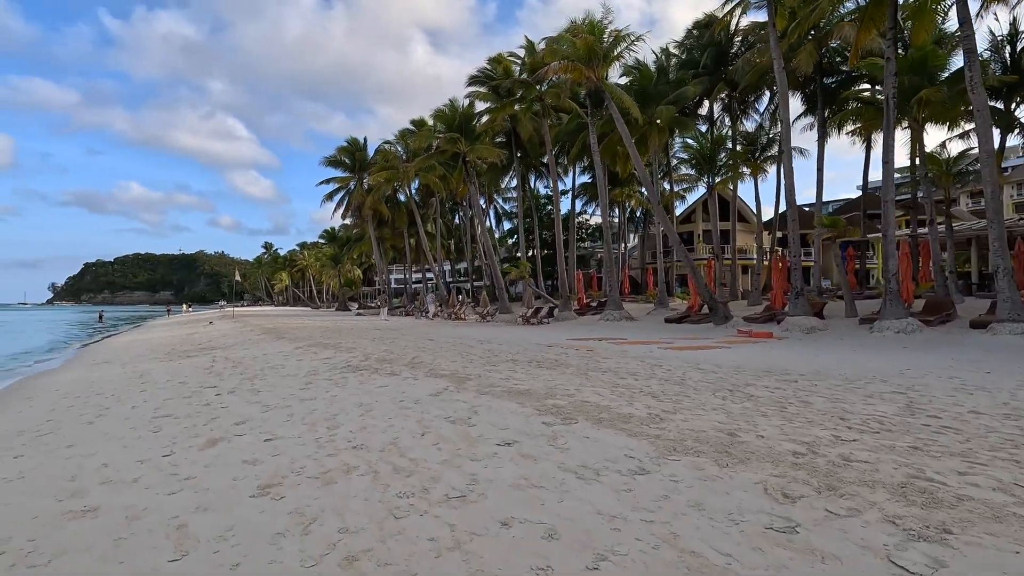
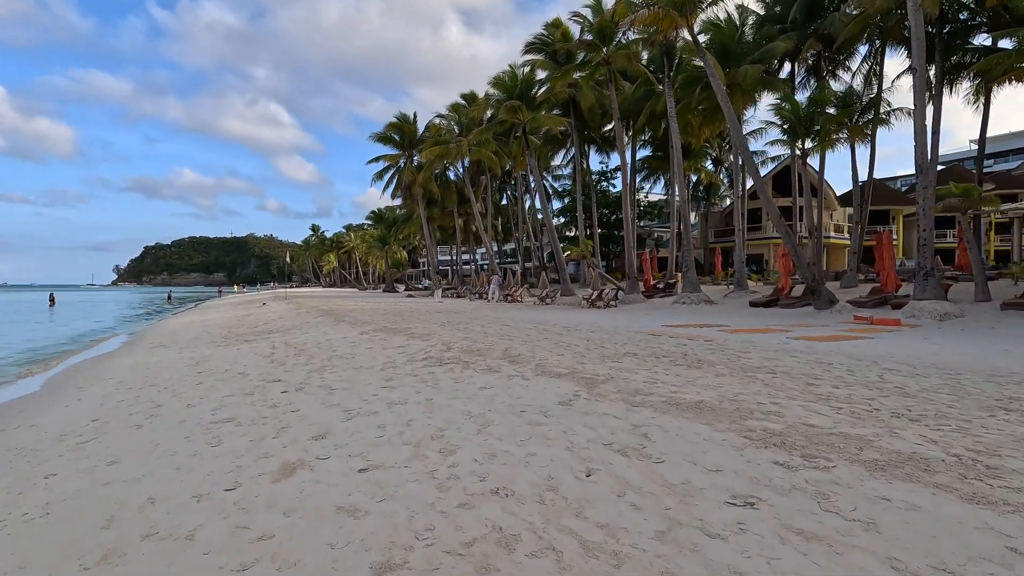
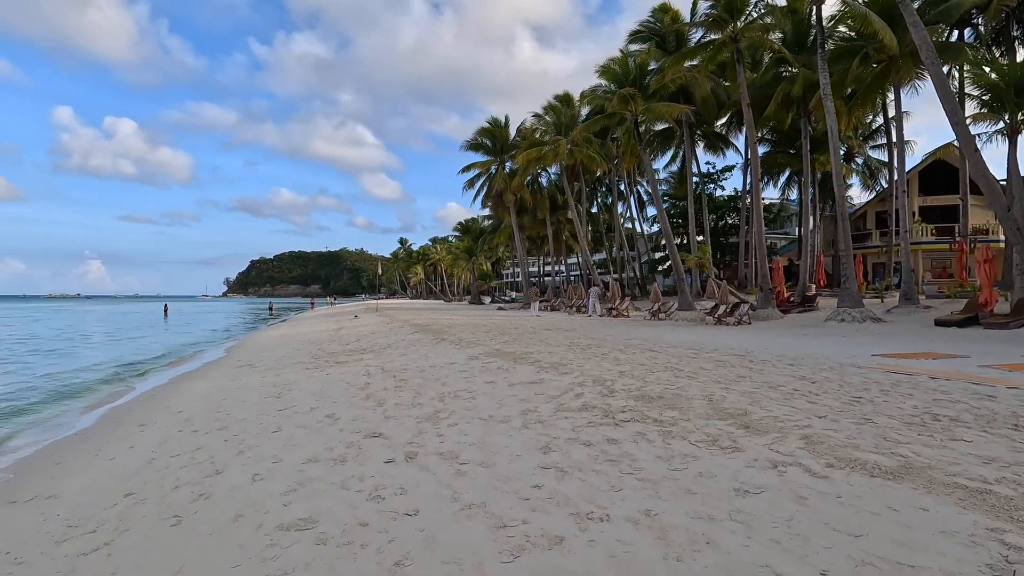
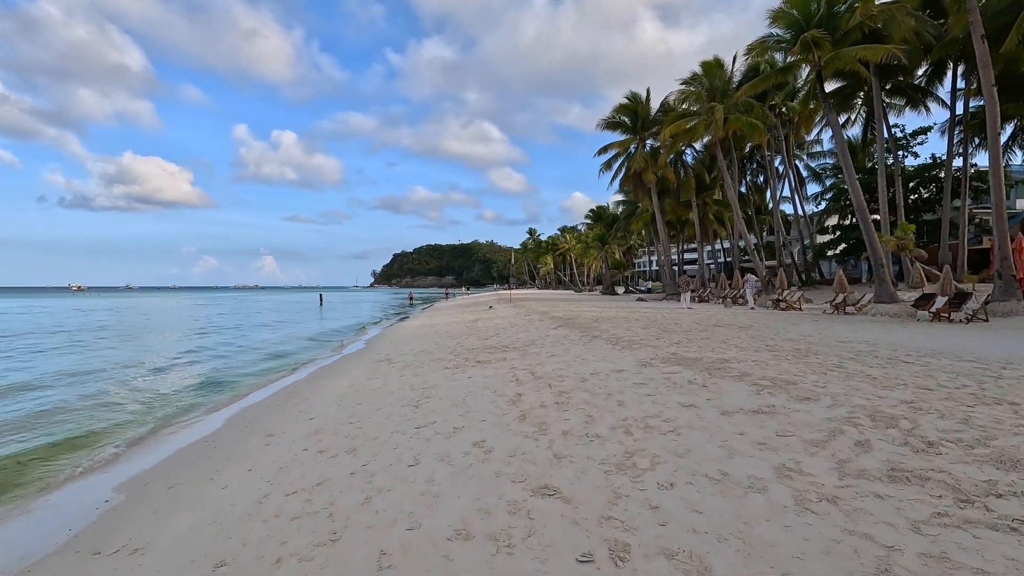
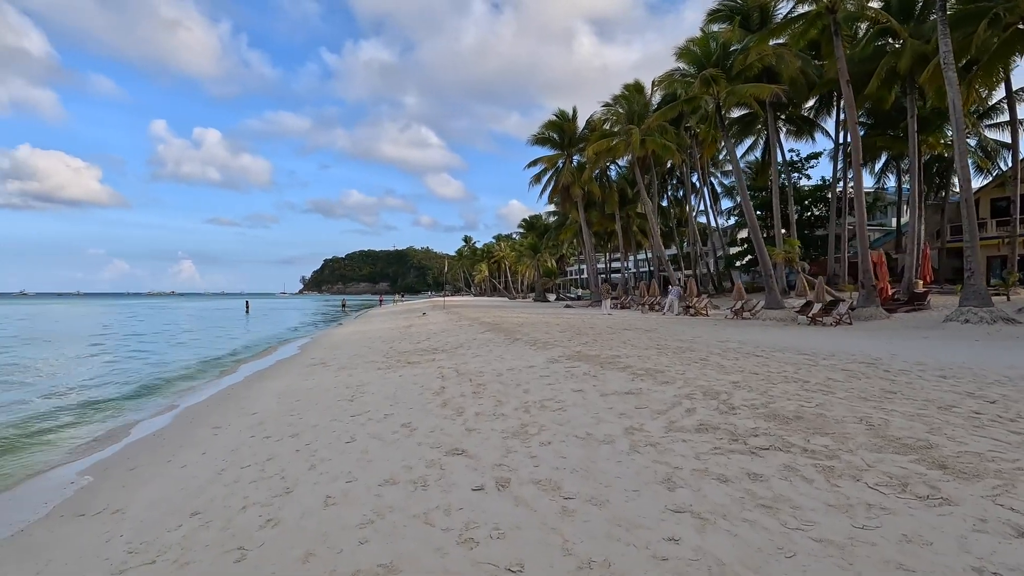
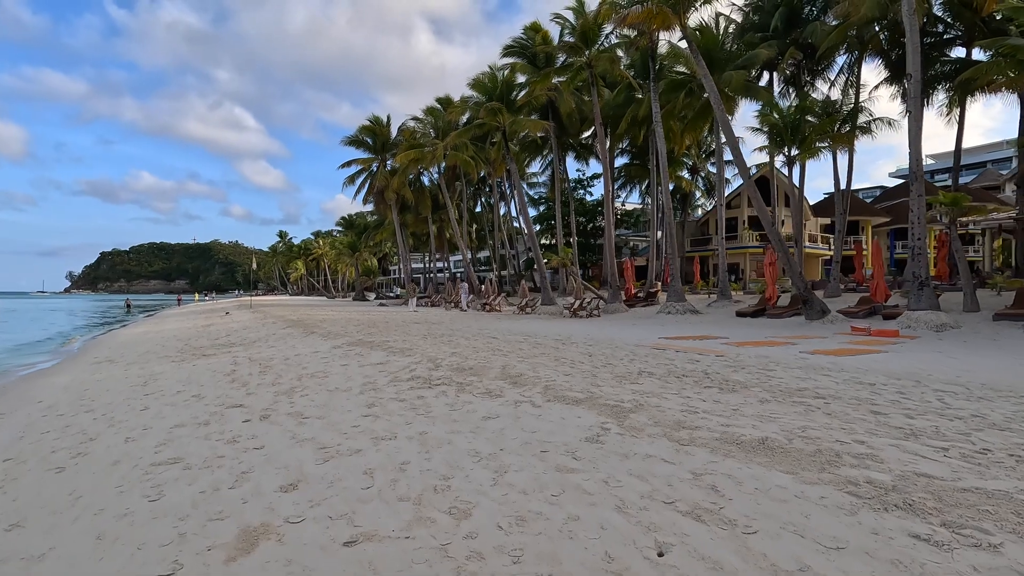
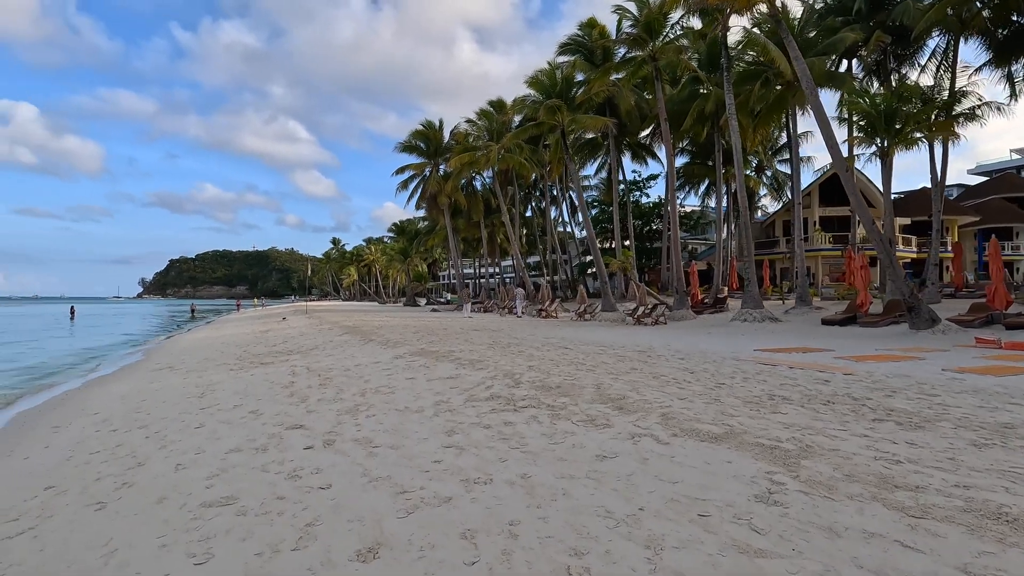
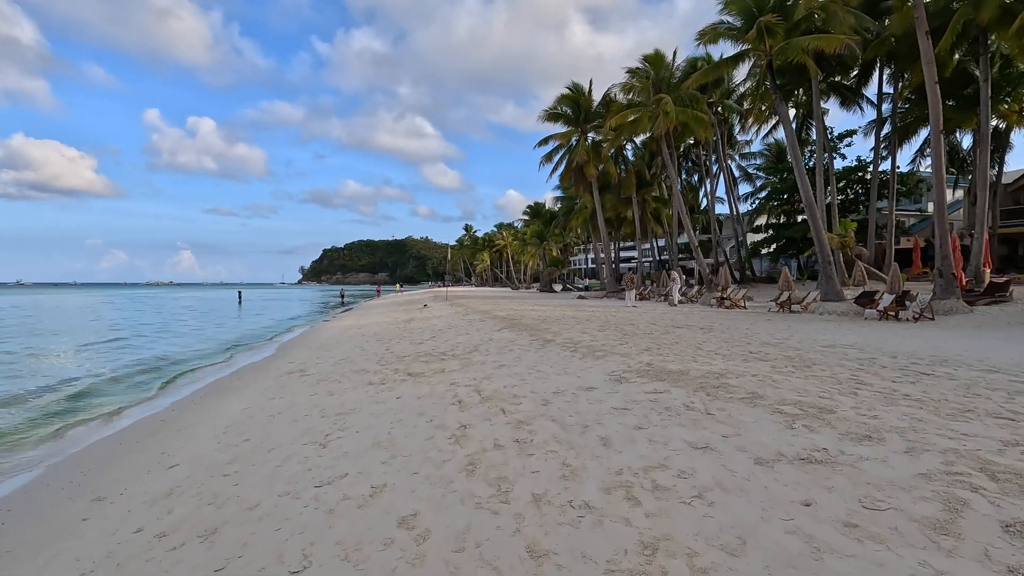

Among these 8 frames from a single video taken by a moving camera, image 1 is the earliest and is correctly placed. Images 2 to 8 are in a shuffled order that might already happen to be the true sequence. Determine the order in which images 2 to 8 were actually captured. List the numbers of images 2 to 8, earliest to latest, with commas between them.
2, 6, 7, 3, 5, 4, 8
